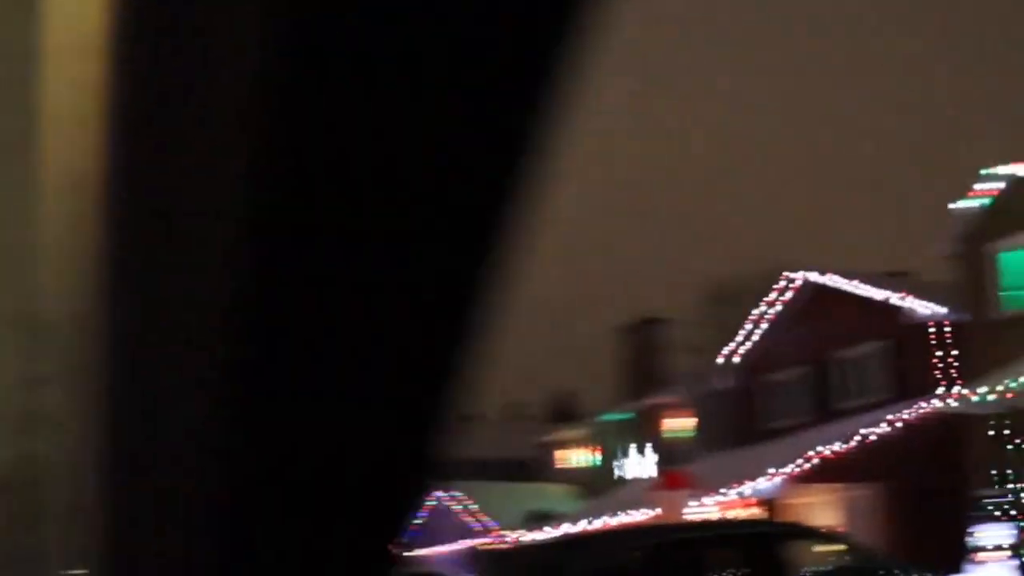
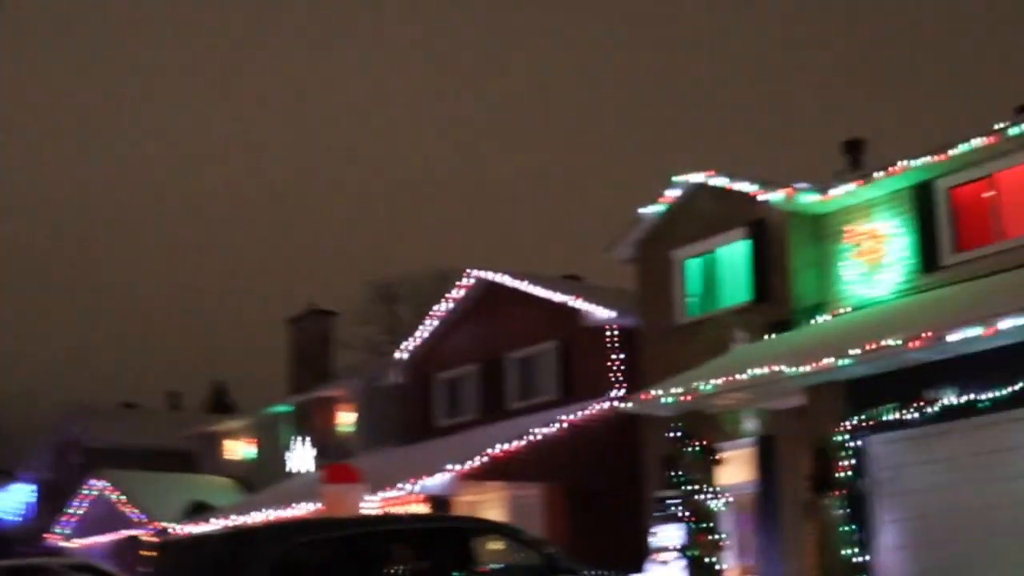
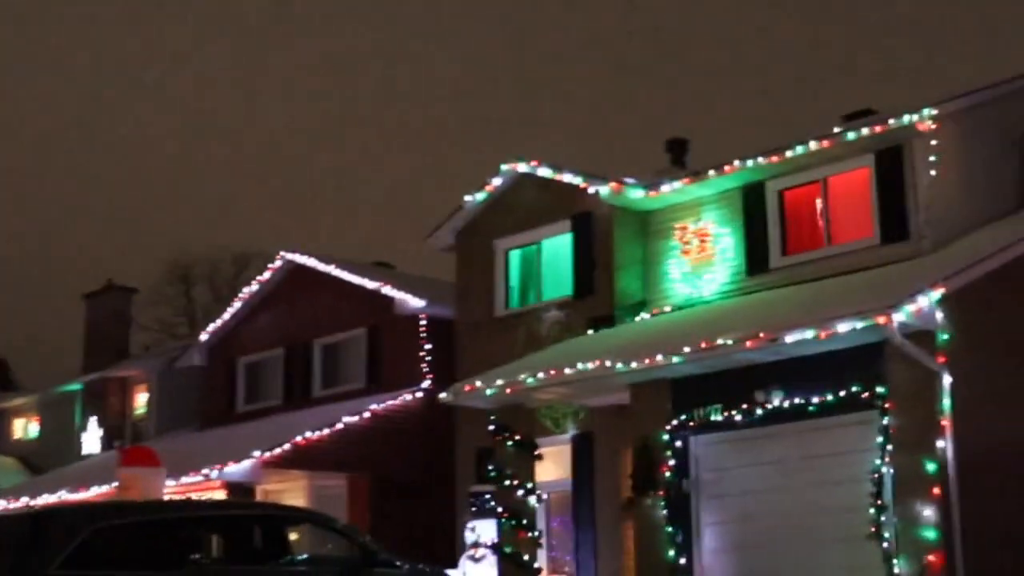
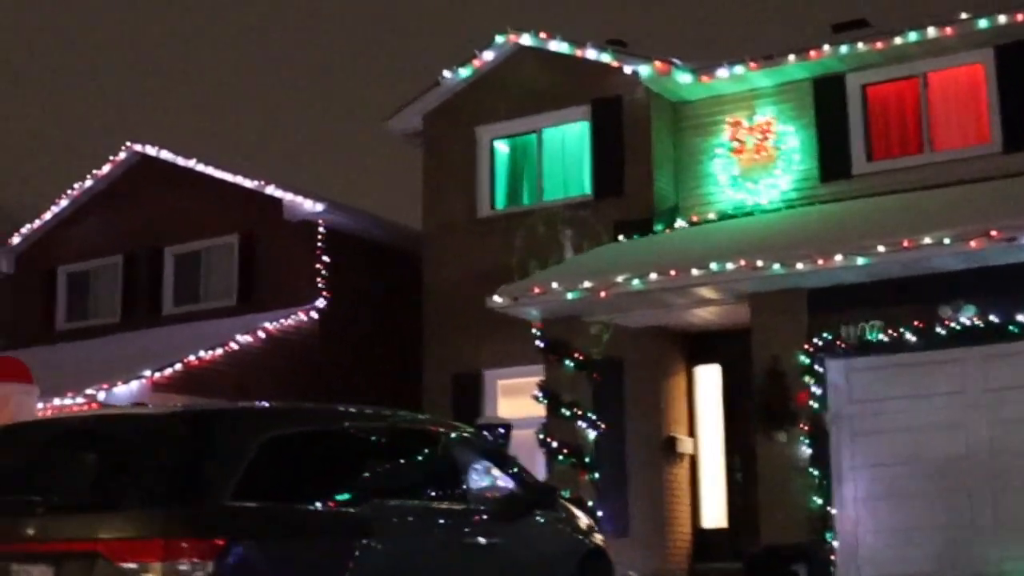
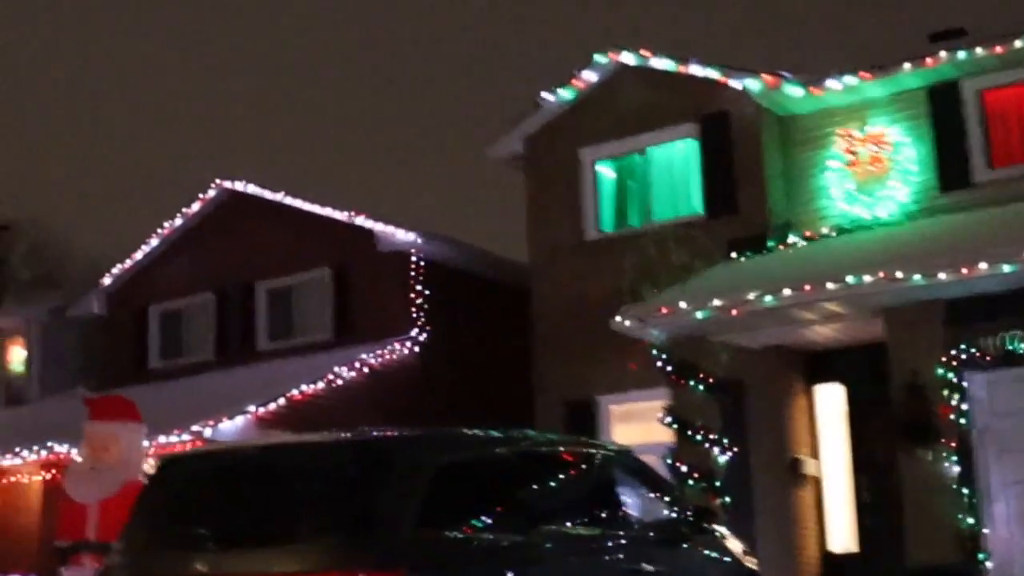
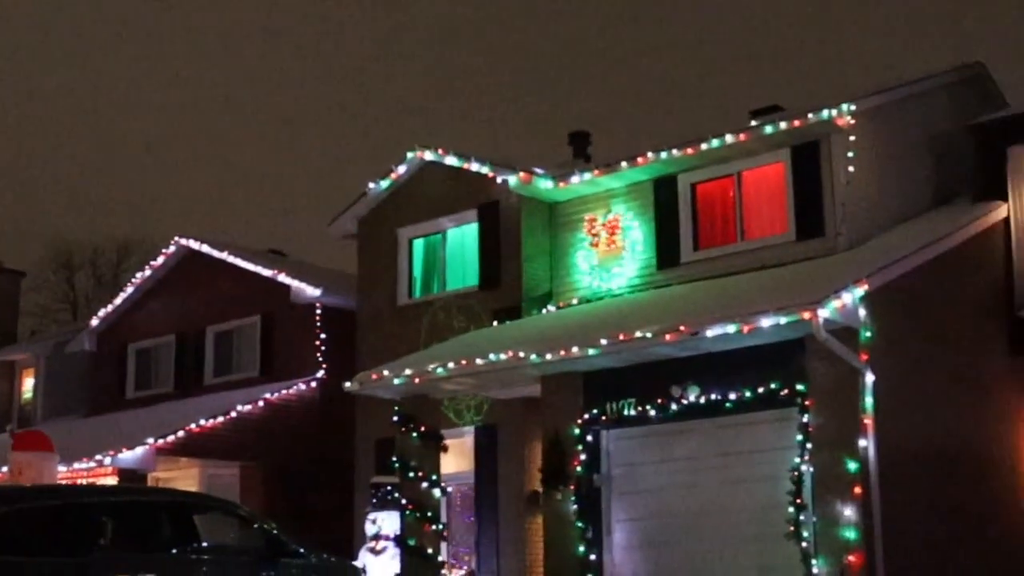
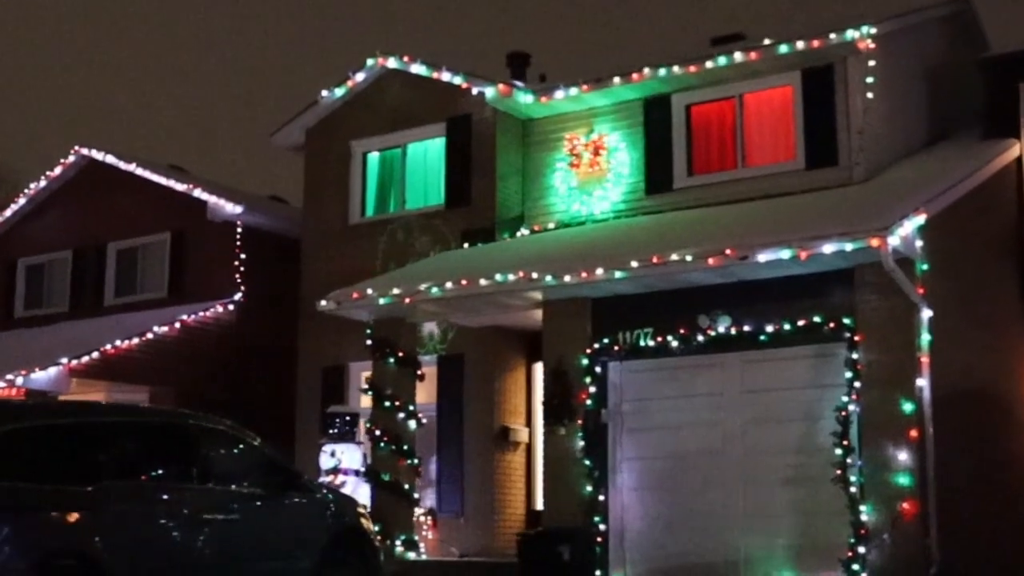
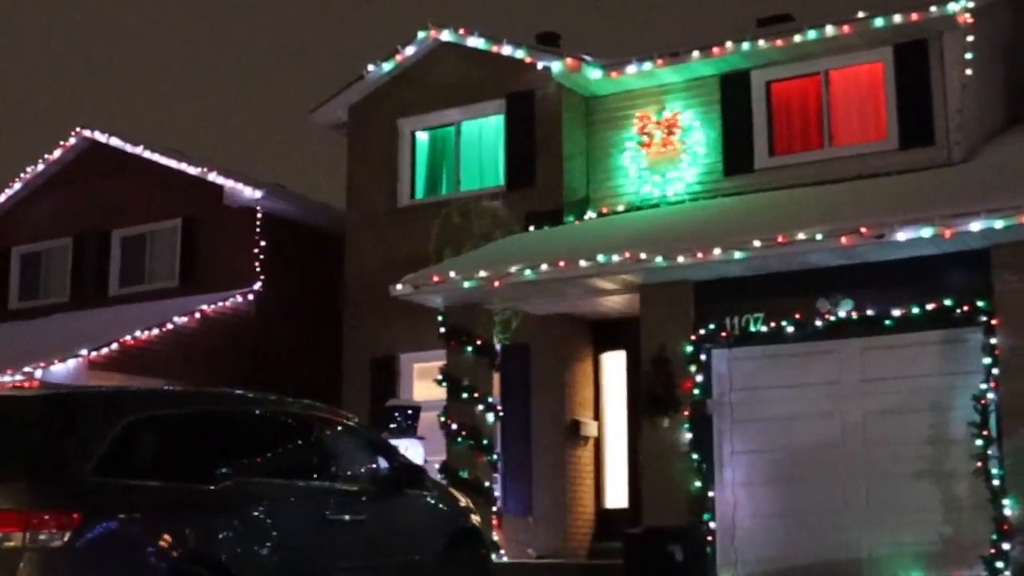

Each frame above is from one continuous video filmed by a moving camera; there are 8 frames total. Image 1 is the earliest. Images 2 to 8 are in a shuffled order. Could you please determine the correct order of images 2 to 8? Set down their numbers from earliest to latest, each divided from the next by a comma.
2, 3, 6, 7, 8, 4, 5
